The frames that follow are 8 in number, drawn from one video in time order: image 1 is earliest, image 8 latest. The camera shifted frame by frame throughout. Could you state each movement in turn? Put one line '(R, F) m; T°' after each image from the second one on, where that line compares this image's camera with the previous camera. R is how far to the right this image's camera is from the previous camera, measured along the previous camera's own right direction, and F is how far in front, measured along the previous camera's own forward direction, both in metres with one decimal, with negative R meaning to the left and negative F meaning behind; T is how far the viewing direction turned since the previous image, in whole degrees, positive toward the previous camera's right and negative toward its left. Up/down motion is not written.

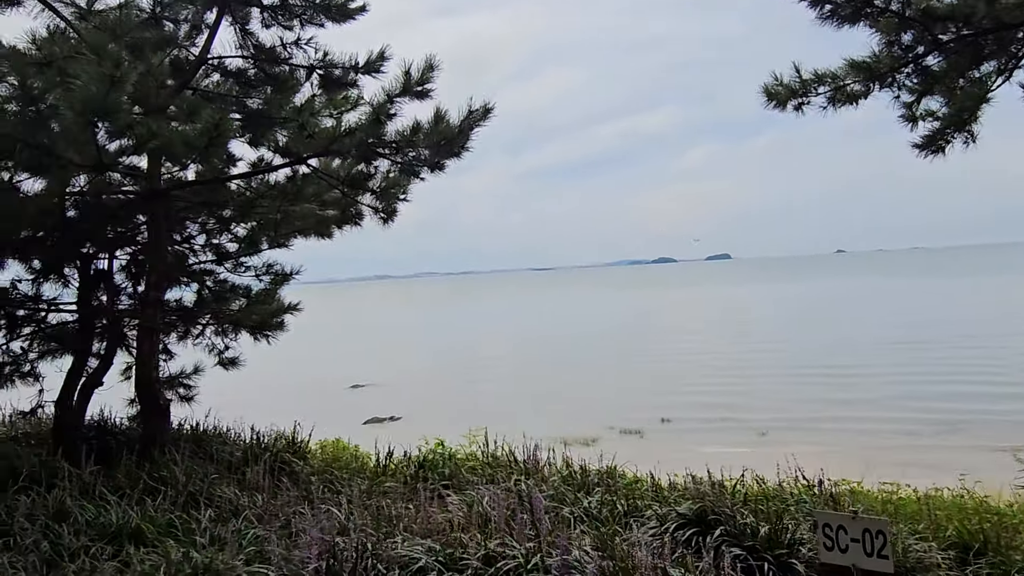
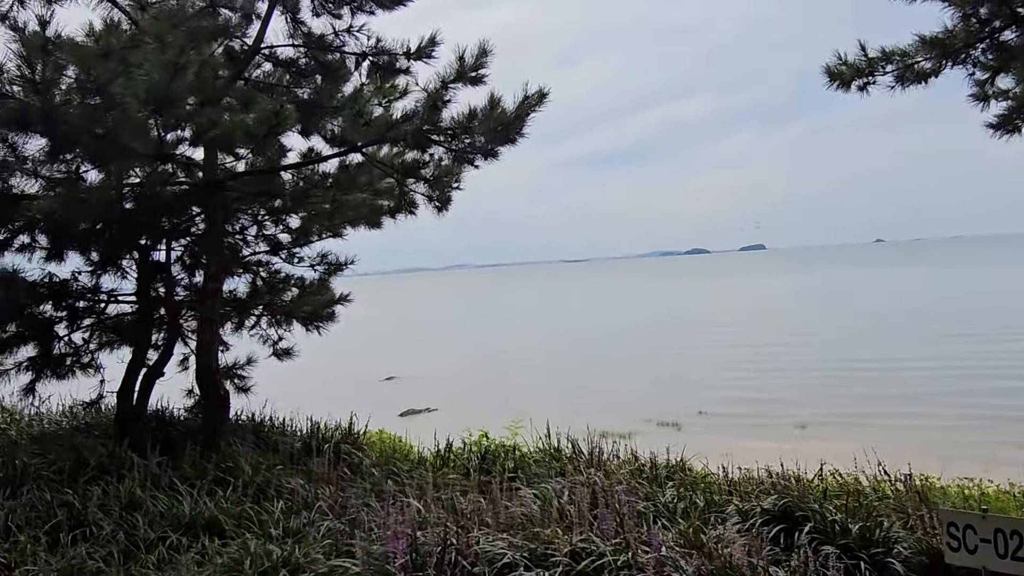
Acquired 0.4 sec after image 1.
(-0.2, +0.1) m; -3°
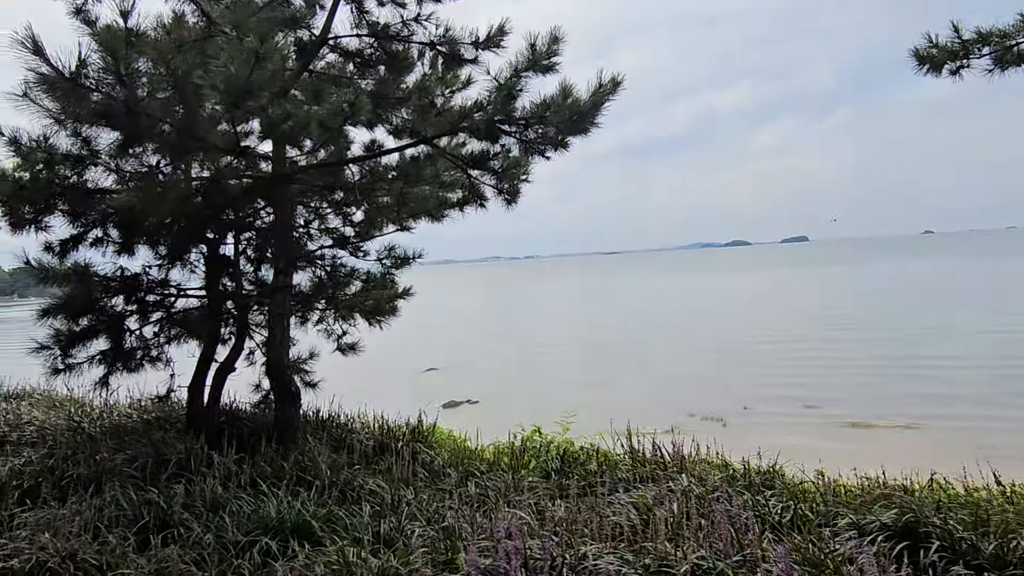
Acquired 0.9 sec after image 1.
(-0.3, +0.1) m; -3°
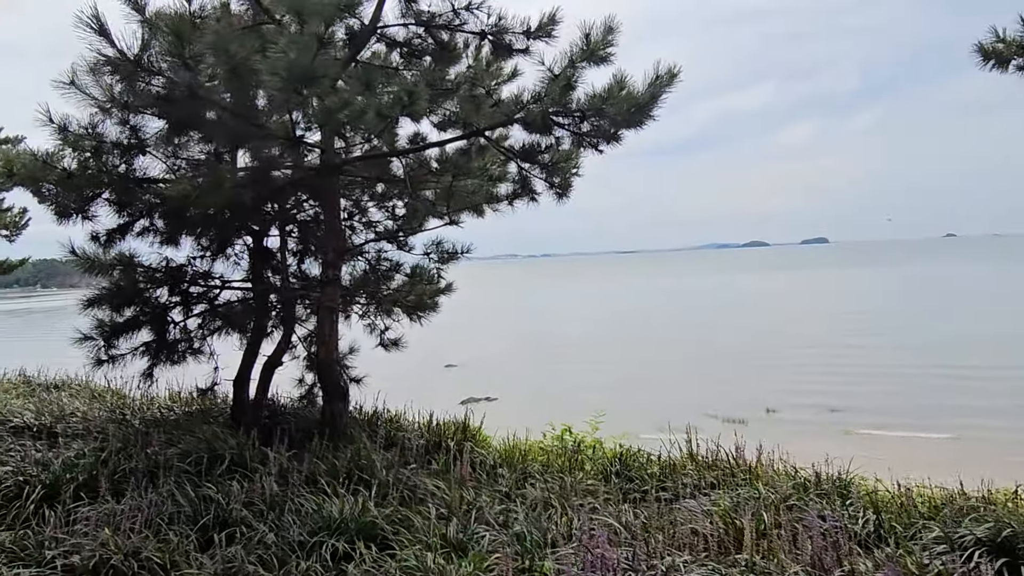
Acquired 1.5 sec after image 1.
(-0.2, +0.1) m; -1°
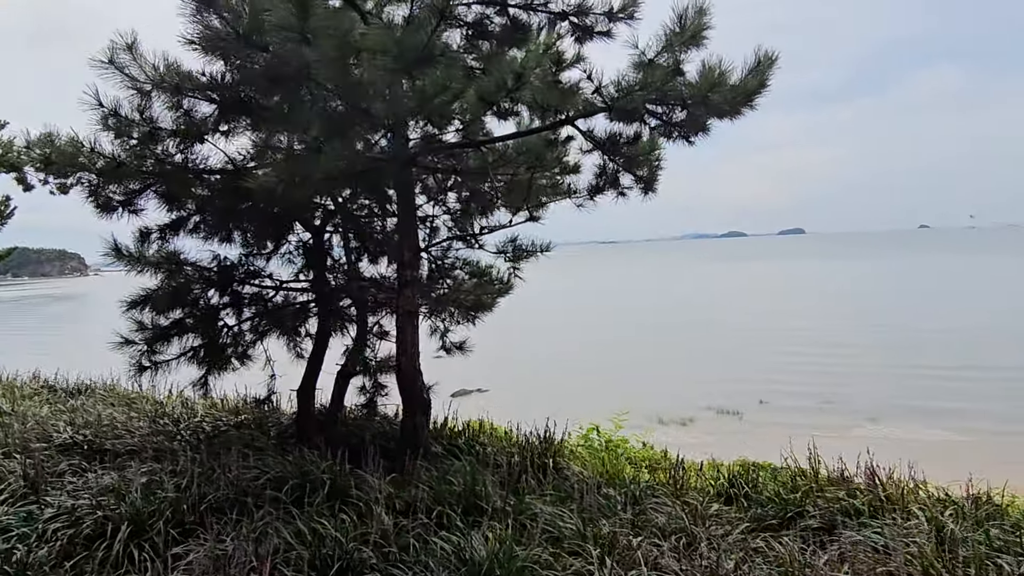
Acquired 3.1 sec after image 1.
(-0.6, +0.3) m; +2°
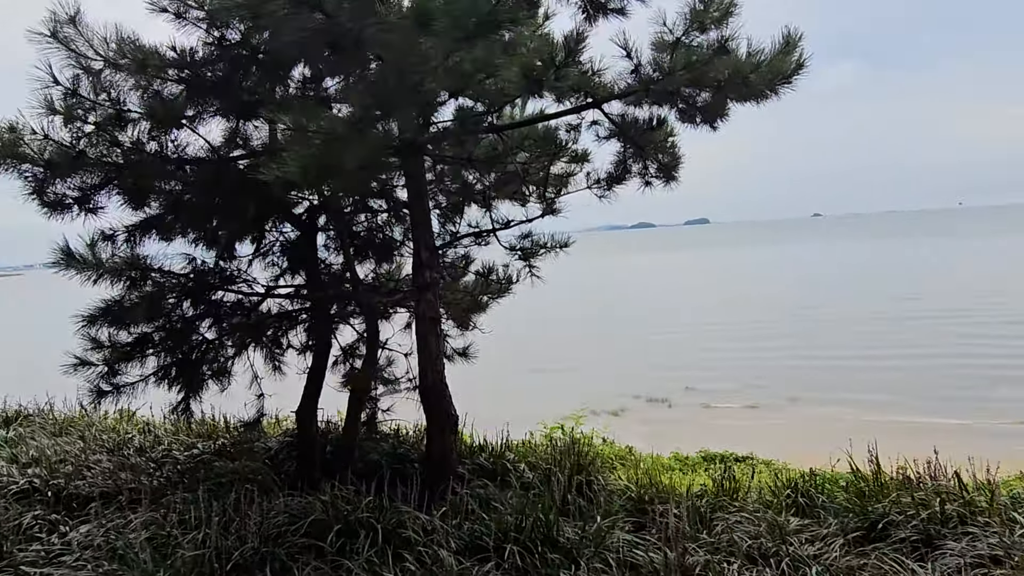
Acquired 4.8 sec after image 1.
(-0.5, +0.3) m; +7°
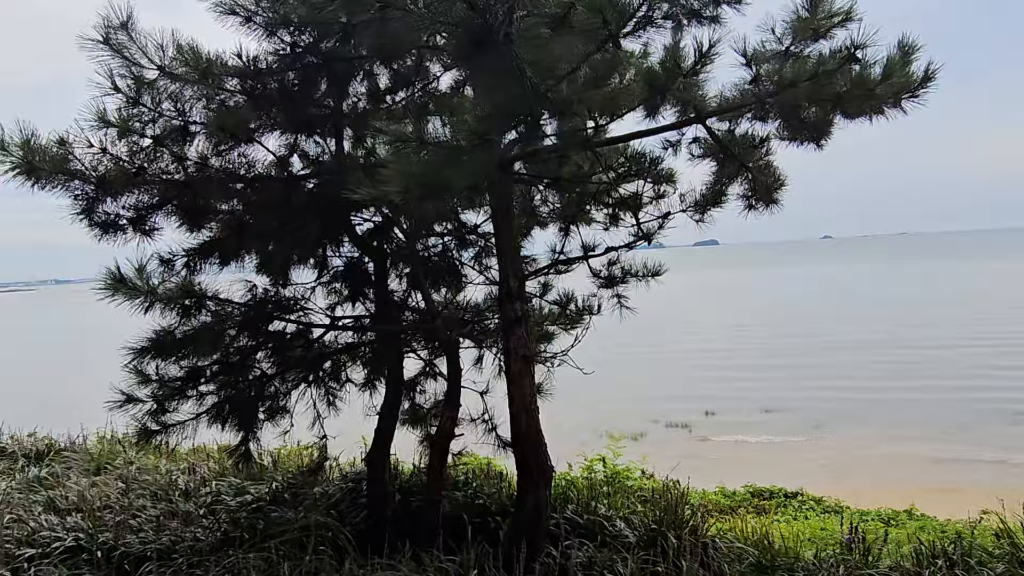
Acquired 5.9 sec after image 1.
(-0.4, +0.3) m; -1°
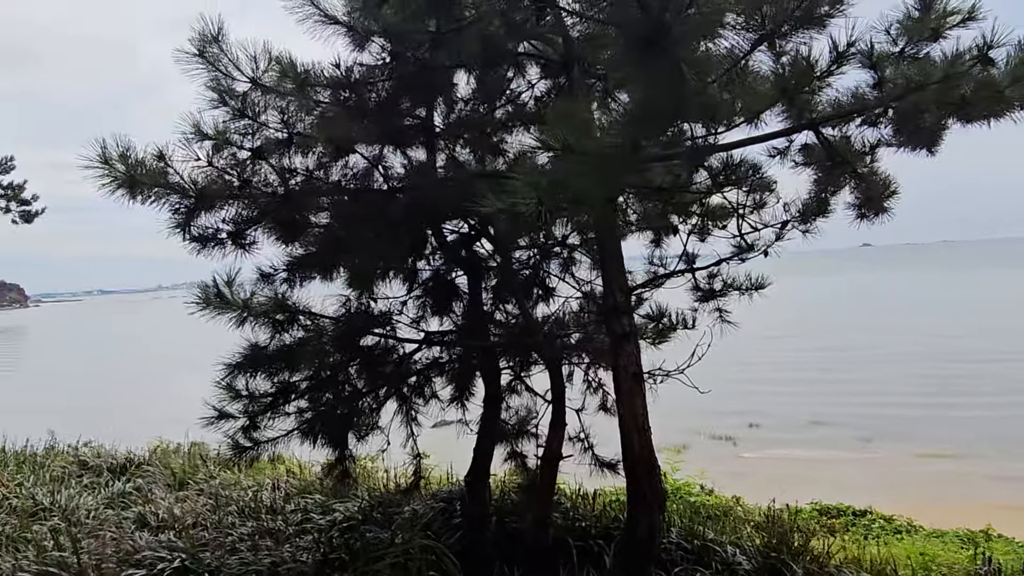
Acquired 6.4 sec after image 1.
(-0.3, +0.1) m; -3°
